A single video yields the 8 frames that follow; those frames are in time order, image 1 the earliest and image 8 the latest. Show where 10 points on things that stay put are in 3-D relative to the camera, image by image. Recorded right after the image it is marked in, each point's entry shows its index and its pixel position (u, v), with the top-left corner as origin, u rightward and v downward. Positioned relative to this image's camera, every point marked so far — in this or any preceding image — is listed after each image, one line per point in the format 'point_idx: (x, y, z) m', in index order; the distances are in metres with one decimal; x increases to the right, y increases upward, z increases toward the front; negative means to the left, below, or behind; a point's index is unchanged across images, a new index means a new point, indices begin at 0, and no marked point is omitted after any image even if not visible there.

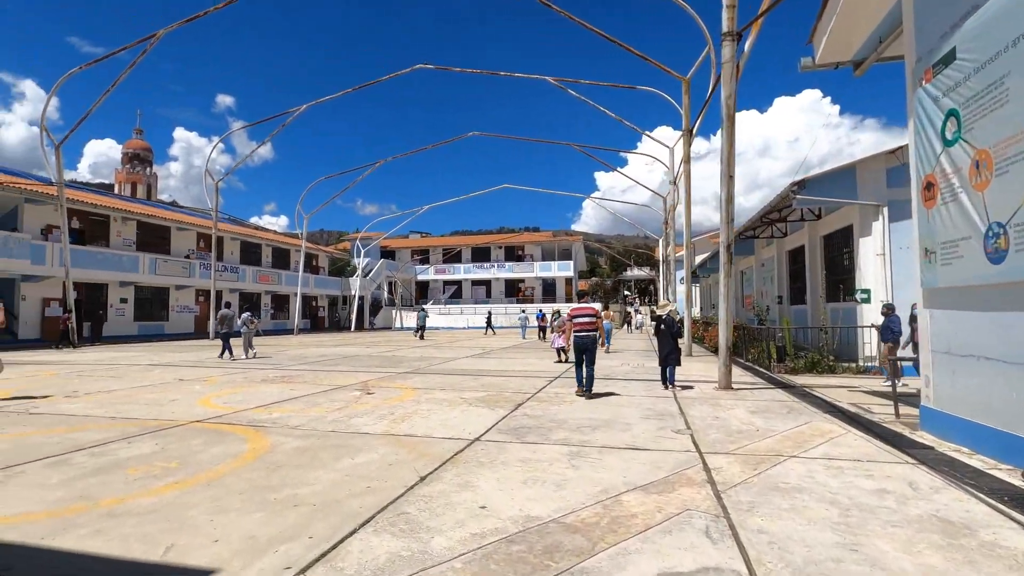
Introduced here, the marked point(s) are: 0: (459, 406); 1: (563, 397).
0: (-0.8, -1.7, +7.7) m
1: (+0.8, -1.8, +8.6) m
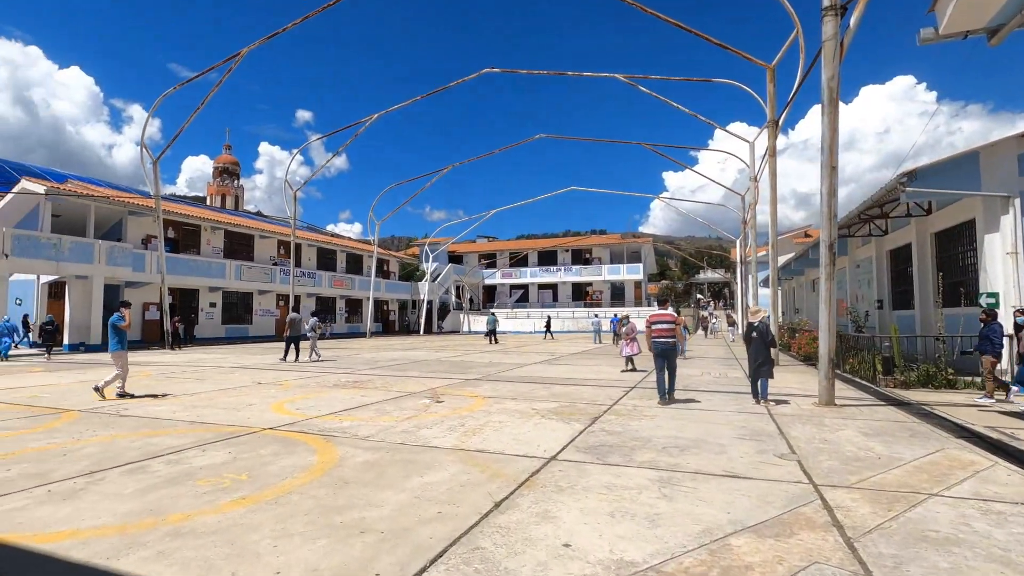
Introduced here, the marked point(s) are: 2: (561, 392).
0: (+0.3, -1.8, +7.3) m
1: (+1.9, -1.8, +8.0) m
2: (+0.9, -1.9, +9.9) m
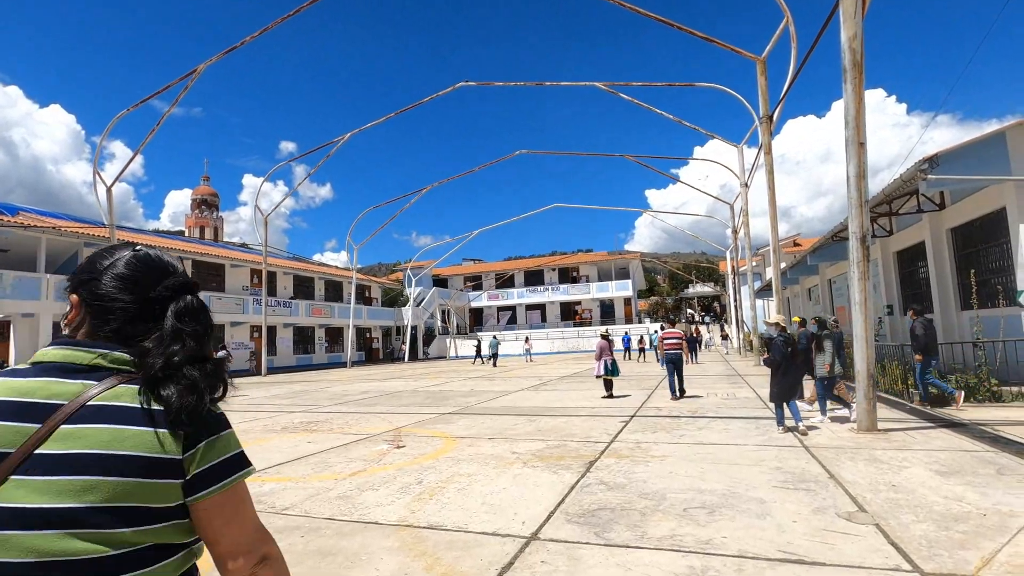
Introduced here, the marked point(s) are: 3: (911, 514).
0: (0.0, -1.9, +5.7) m
1: (+1.6, -1.9, +6.5) m
2: (+0.6, -2.2, +8.3) m
3: (+2.9, -1.6, +3.9) m
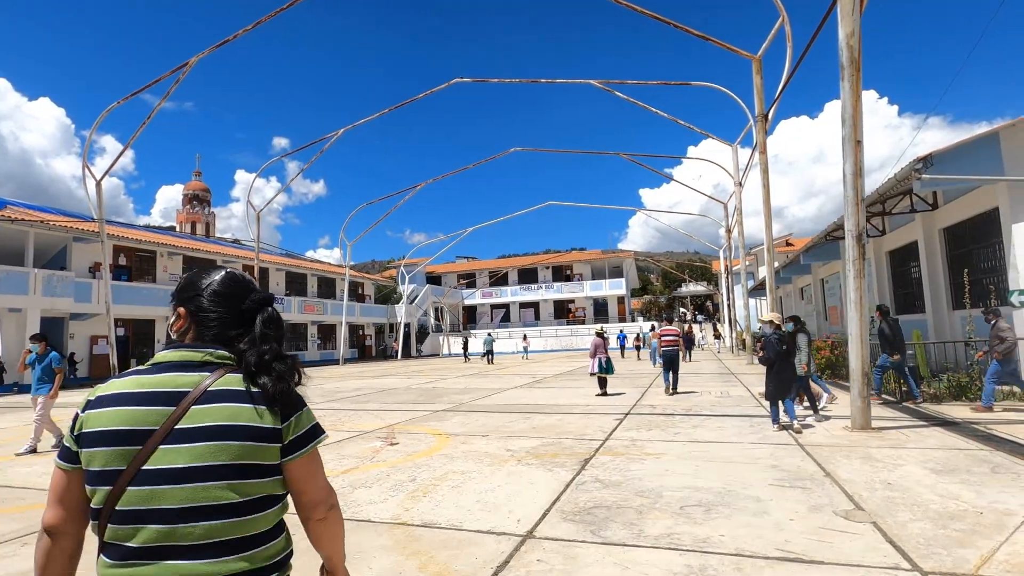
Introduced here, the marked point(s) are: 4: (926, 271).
0: (-0.1, -1.9, +5.7) m
1: (+1.6, -1.9, +6.4) m
2: (+0.5, -2.1, +8.3) m
3: (+2.9, -1.6, +3.9) m
4: (+9.8, +0.4, +12.7) m
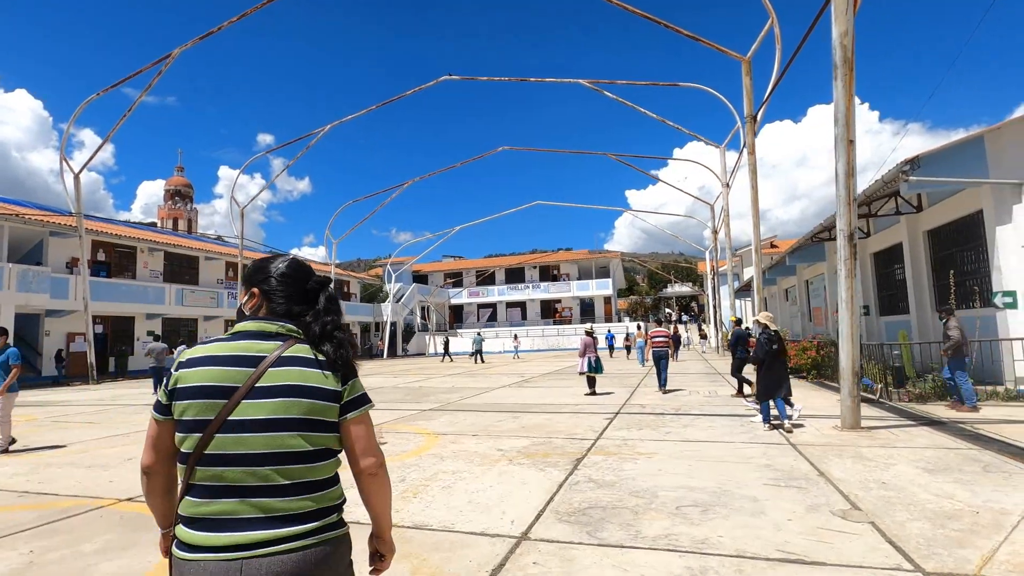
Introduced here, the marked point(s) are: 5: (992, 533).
0: (-0.2, -1.9, +5.6) m
1: (+1.4, -1.9, +6.4) m
2: (+0.3, -2.1, +8.2) m
3: (+2.8, -1.6, +3.8) m
4: (+9.6, +0.4, +12.8) m
5: (+3.1, -1.6, +3.4) m
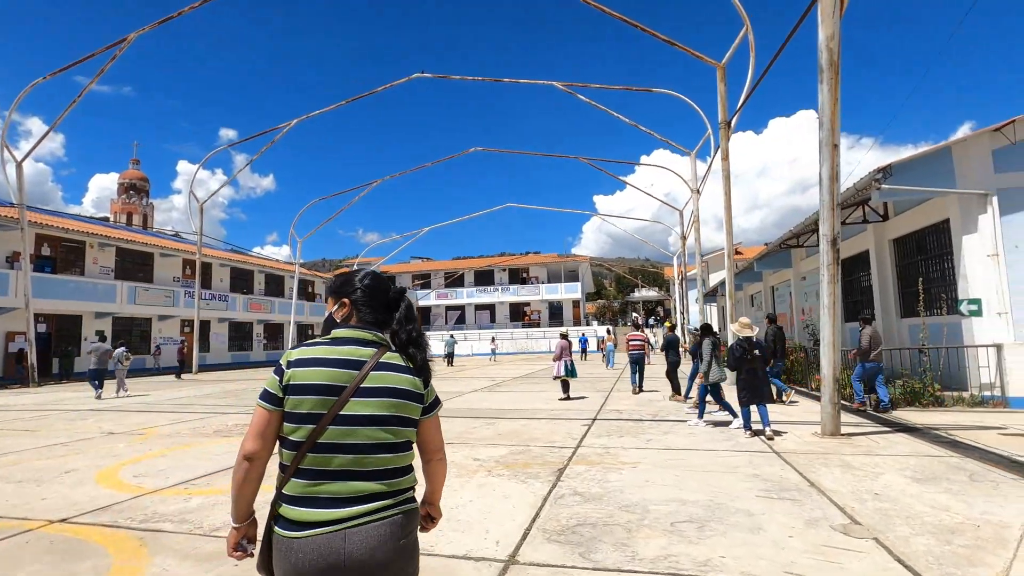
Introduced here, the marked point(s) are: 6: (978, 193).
0: (-0.4, -1.9, +5.2) m
1: (+1.2, -1.9, +6.1) m
2: (0.0, -2.1, +7.9) m
3: (+2.7, -1.6, +3.7) m
4: (+8.9, +0.2, +13.1) m
5: (+3.0, -1.6, +3.3) m
6: (+8.4, +1.7, +9.7) m
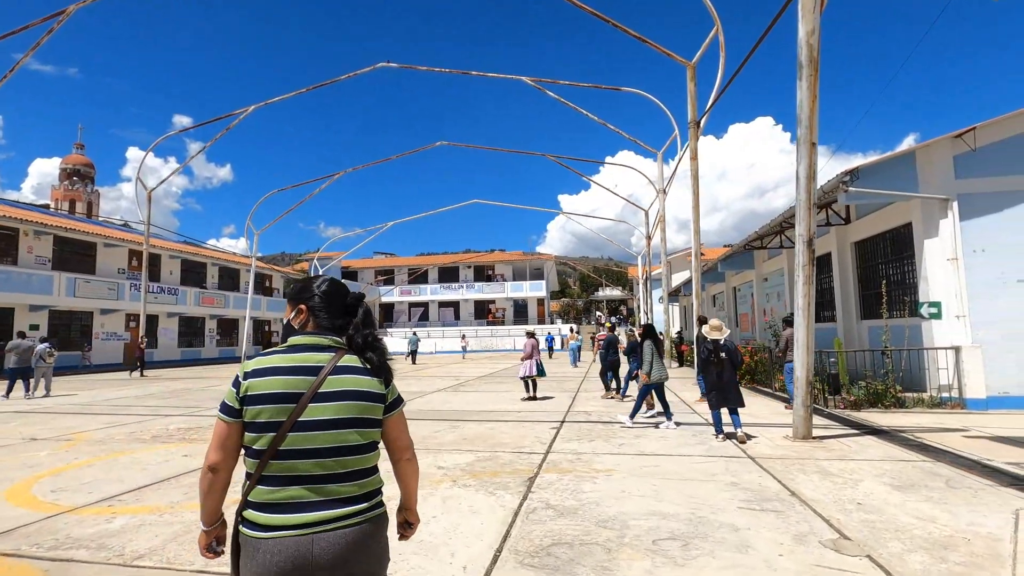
0: (-0.7, -1.8, +4.8) m
1: (+0.8, -1.9, +5.8) m
2: (-0.5, -2.1, +7.5) m
3: (+2.5, -1.7, +3.5) m
4: (+8.1, +0.1, +13.3) m
5: (+2.8, -1.6, +3.1) m
6: (+7.9, +1.6, +9.8) m
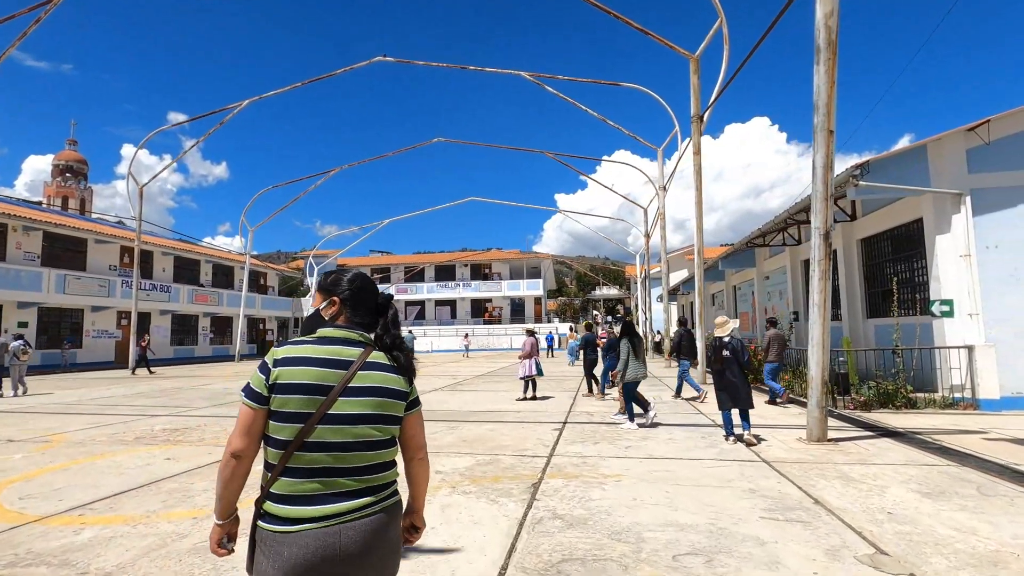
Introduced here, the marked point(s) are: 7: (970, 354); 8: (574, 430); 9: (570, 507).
0: (-0.6, -1.8, +4.5) m
1: (+0.8, -1.8, +5.5) m
2: (-0.5, -2.0, +7.2) m
3: (+2.6, -1.6, +3.2) m
4: (+8.1, +0.2, +13.0) m
5: (+2.9, -1.6, +2.8) m
6: (+7.9, +1.7, +9.6) m
7: (+7.9, -1.1, +9.2) m
8: (+0.9, -2.0, +7.7) m
9: (+0.5, -1.7, +4.2) m
